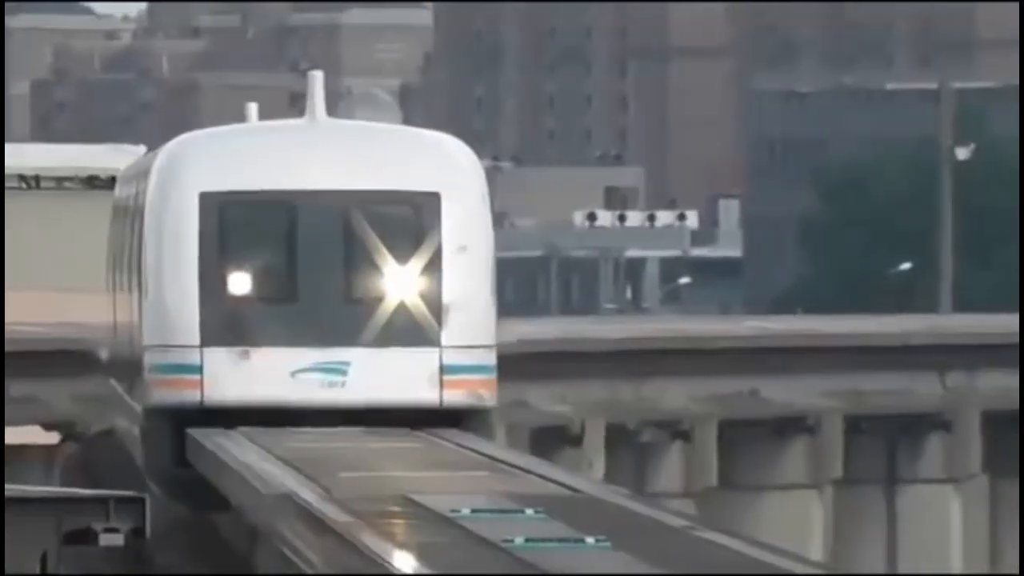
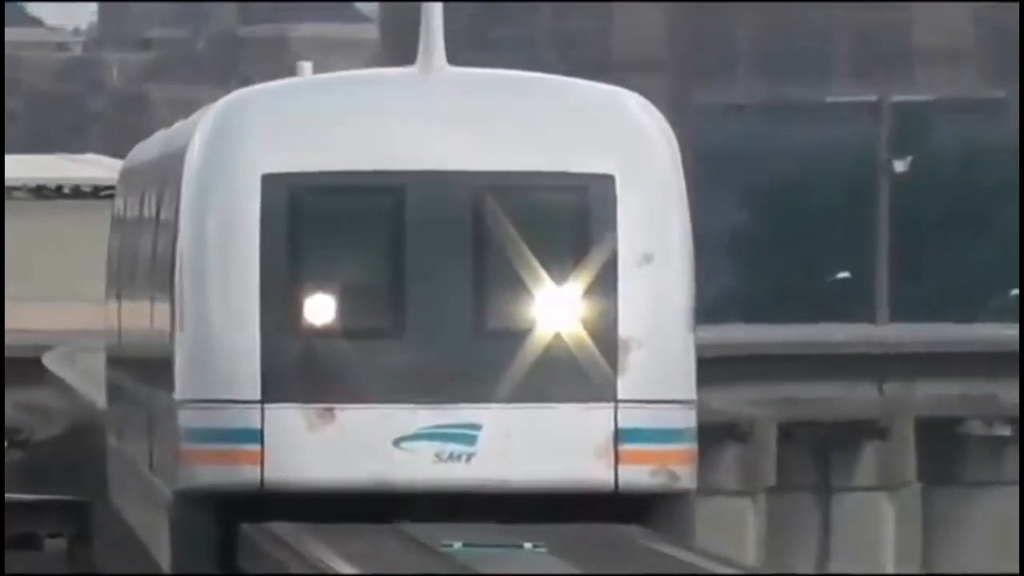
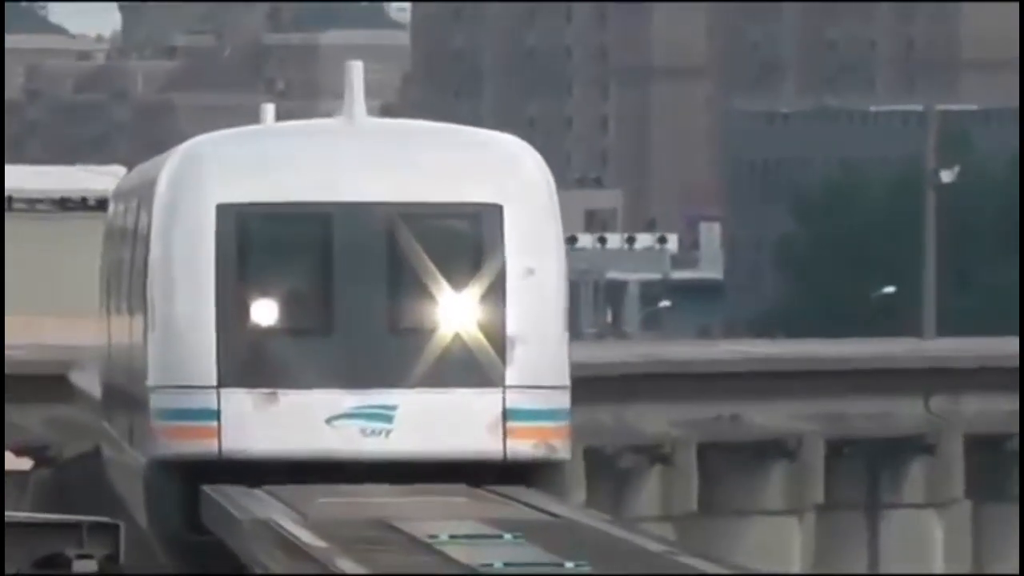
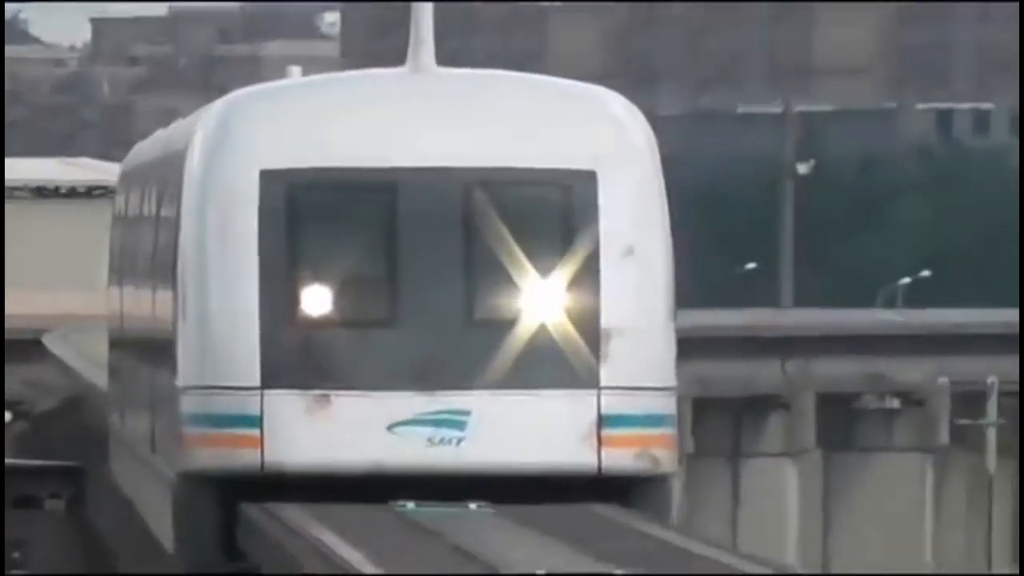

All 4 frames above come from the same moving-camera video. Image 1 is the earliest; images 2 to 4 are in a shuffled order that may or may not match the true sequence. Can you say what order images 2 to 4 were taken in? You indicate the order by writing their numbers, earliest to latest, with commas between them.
3, 2, 4
